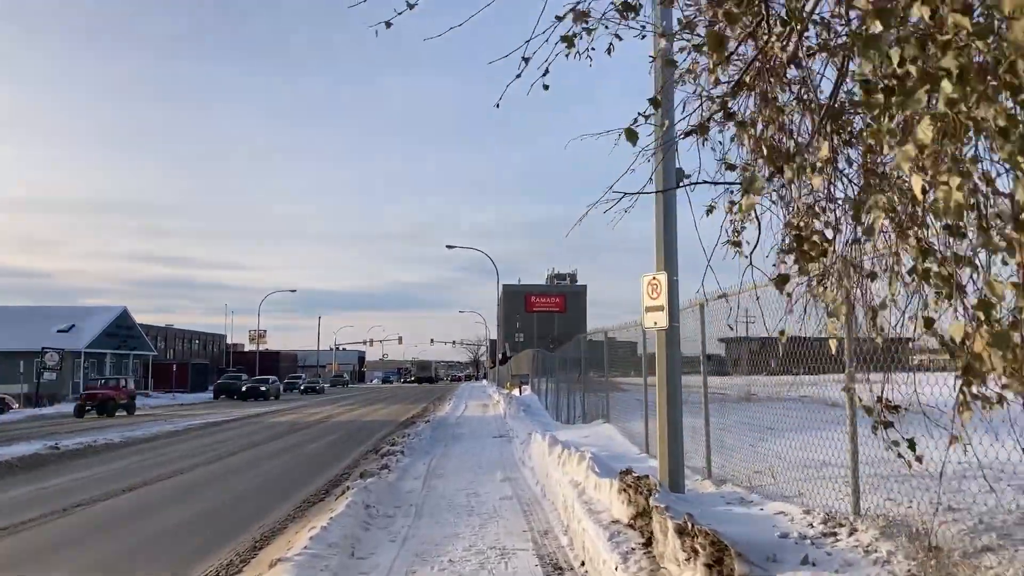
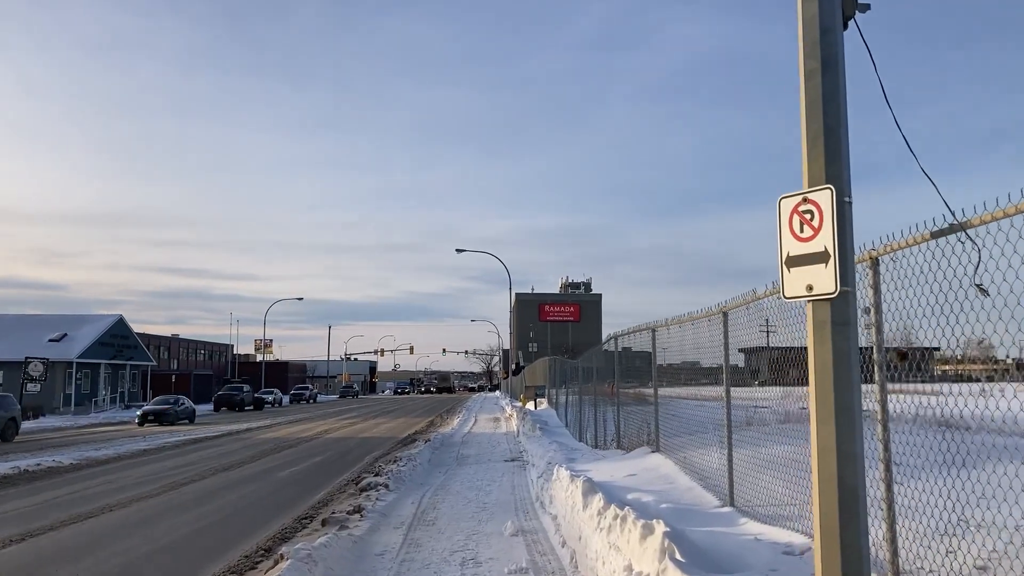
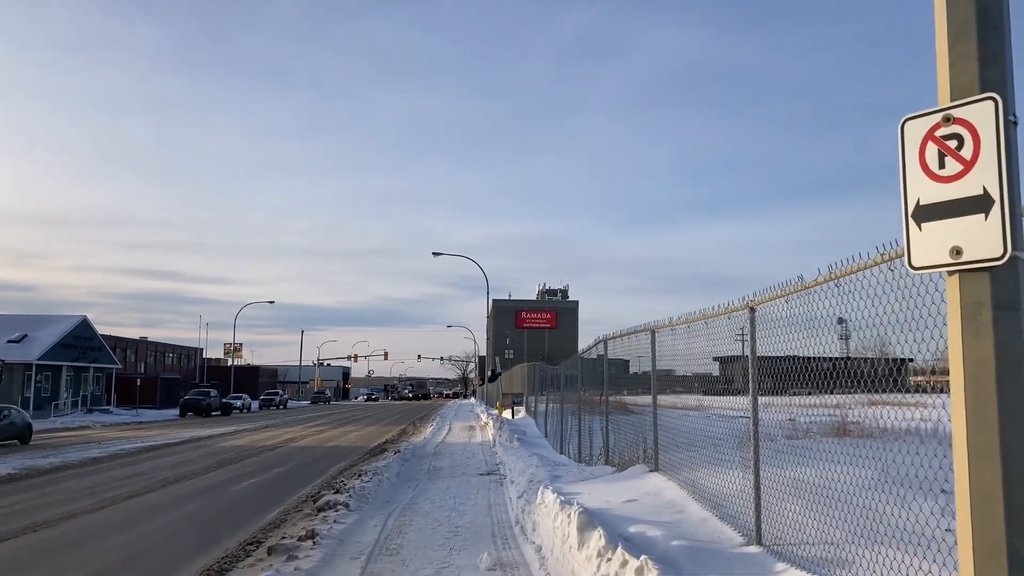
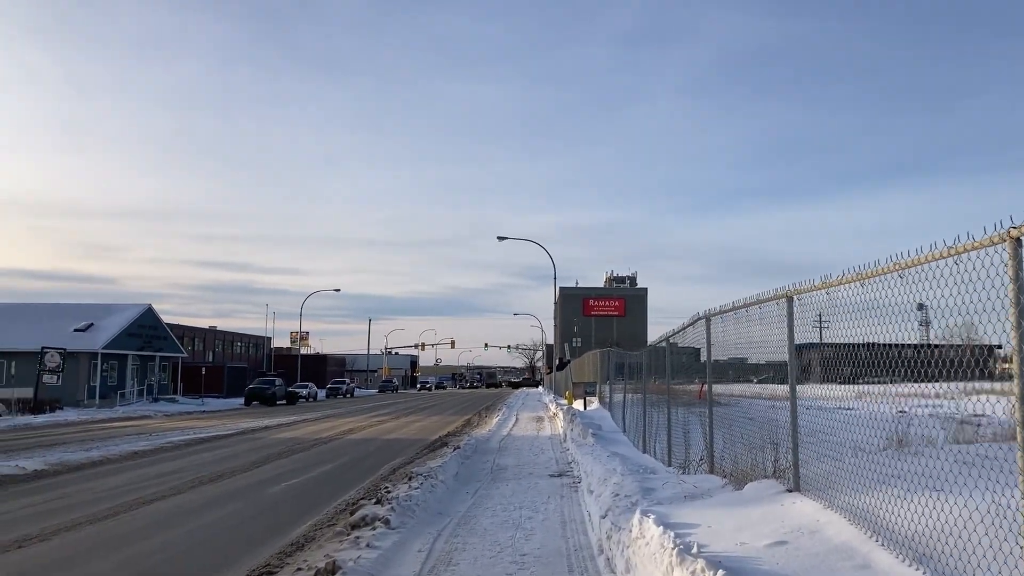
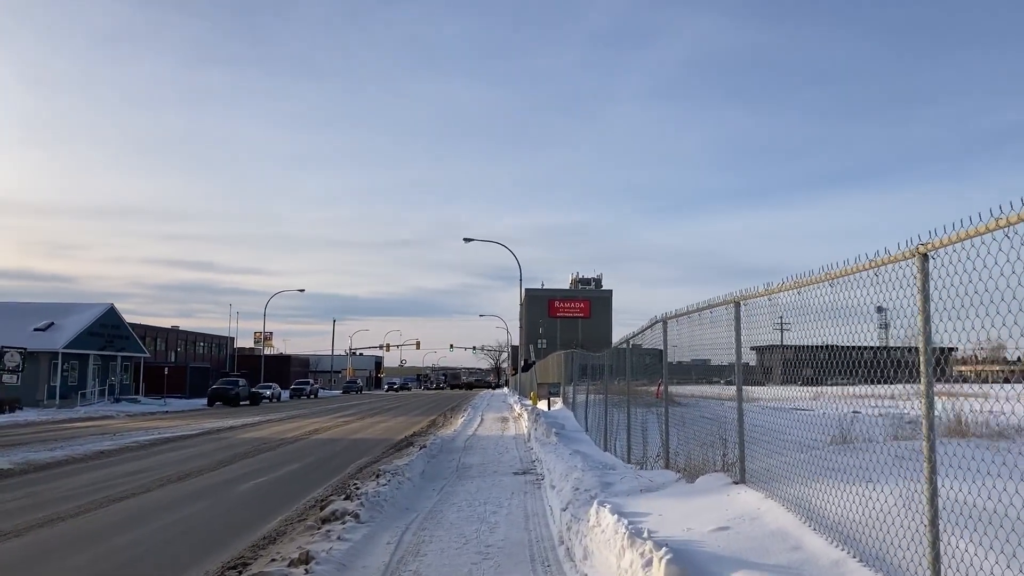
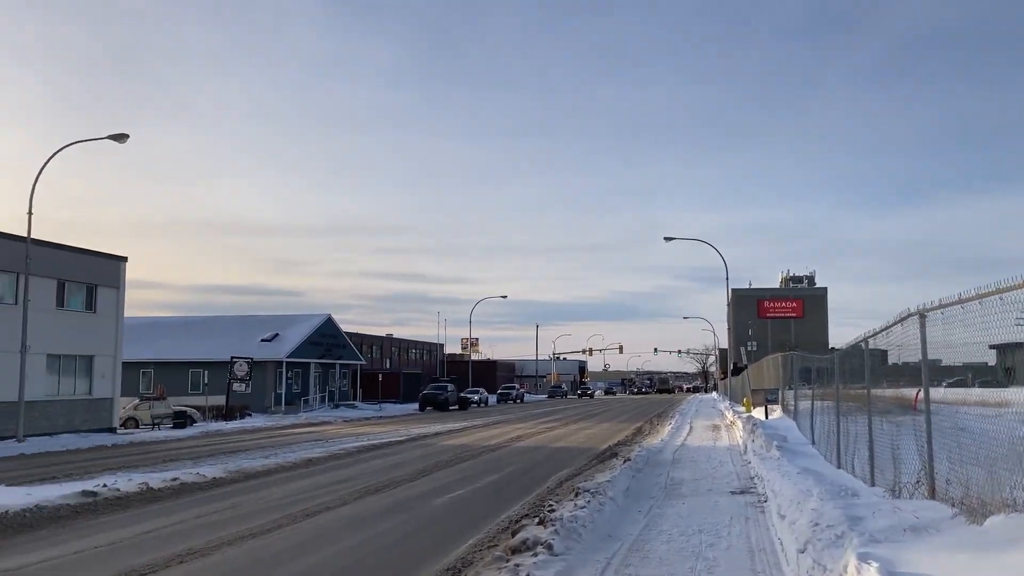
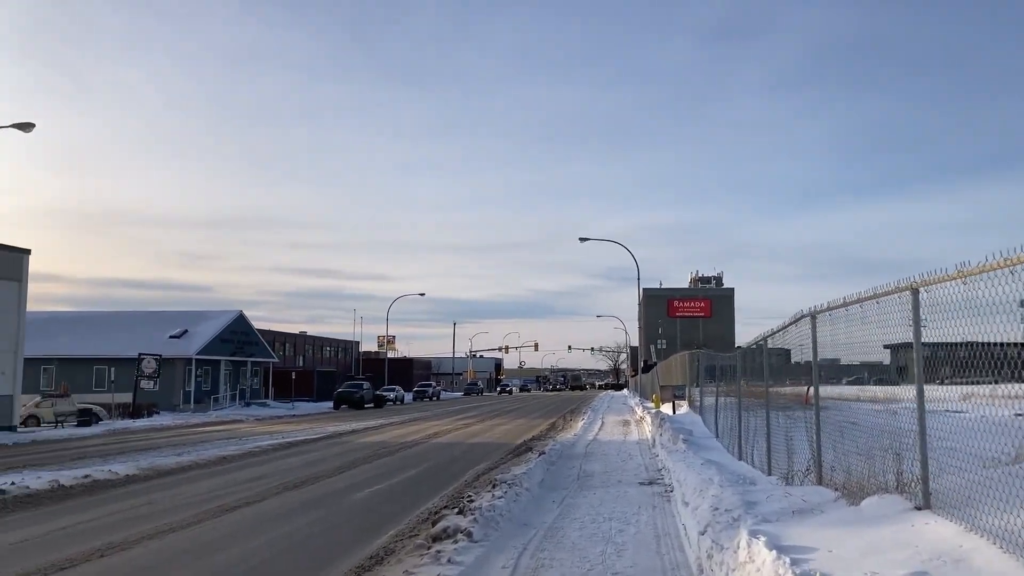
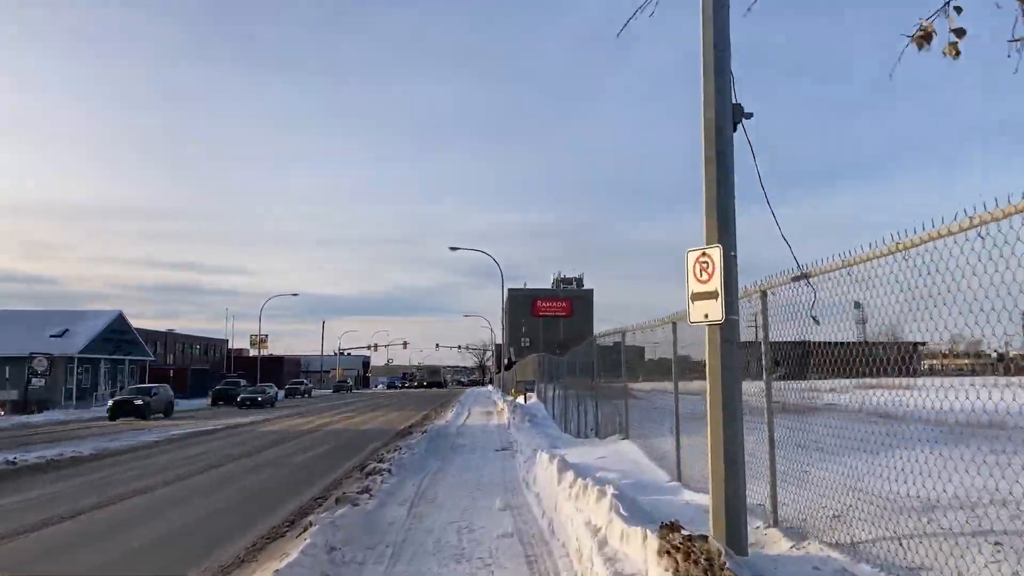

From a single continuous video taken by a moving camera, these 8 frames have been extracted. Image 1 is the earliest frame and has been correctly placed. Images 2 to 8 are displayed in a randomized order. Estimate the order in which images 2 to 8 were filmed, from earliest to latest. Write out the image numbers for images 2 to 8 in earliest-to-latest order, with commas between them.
8, 2, 3, 5, 4, 7, 6
